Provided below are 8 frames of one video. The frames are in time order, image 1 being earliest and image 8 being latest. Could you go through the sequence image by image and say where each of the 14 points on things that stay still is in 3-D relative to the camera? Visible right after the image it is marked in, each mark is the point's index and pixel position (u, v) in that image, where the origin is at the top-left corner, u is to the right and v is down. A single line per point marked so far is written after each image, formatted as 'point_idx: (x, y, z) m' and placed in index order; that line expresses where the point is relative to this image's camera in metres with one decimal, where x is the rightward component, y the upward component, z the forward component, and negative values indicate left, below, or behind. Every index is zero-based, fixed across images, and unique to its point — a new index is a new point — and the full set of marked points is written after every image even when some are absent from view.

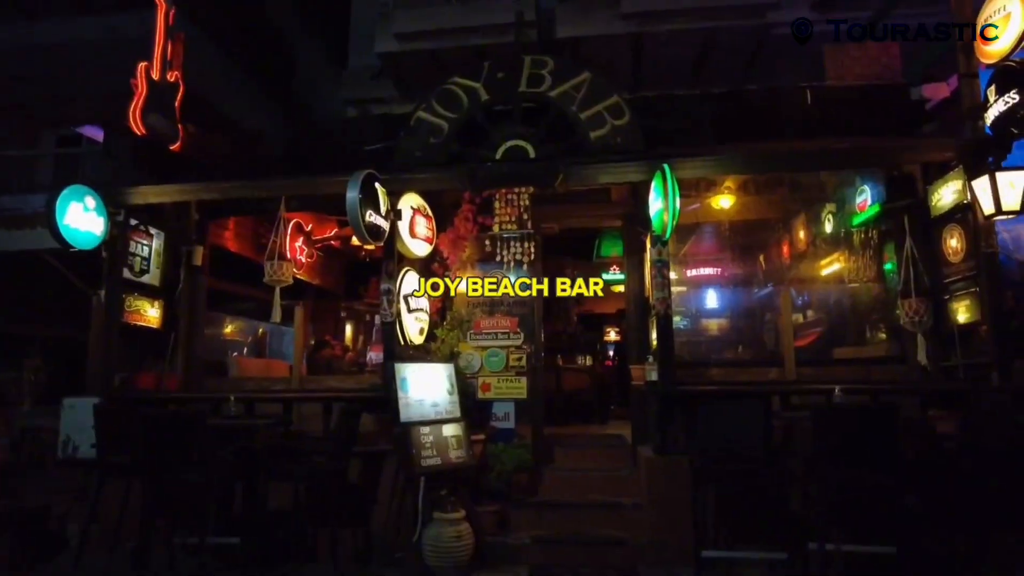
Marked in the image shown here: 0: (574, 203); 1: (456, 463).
0: (+0.8, +1.0, +7.7) m
1: (-0.6, -1.7, +6.2) m
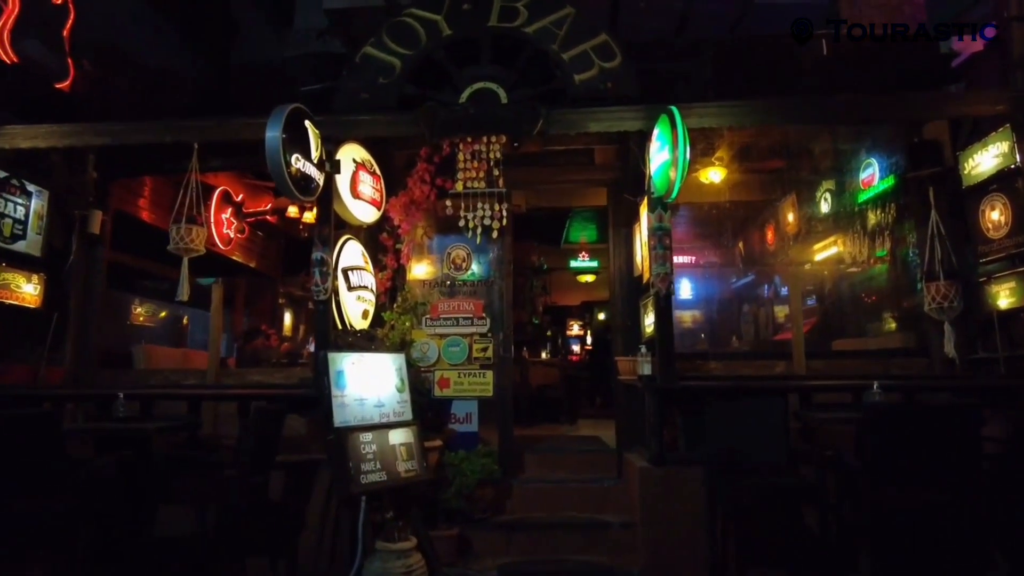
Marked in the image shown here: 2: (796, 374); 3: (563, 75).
0: (+0.4, +1.2, +6.5) m
1: (-0.8, -1.5, +5.0) m
2: (+2.7, -0.8, +6.2) m
3: (+0.5, +1.9, +5.7) m
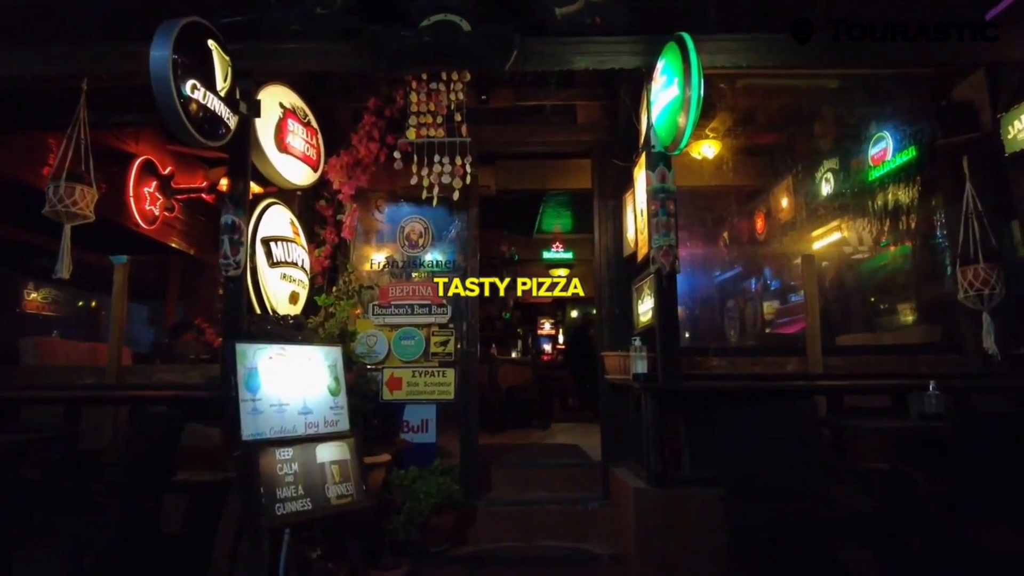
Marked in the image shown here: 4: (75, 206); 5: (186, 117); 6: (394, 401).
0: (+0.1, +1.4, +5.5) m
1: (-1.1, -1.3, +3.9) m
2: (+2.5, -0.7, +5.3) m
3: (+0.2, +2.1, +4.7) m
4: (-3.2, +0.6, +4.7) m
5: (-1.8, +1.0, +3.6) m
6: (-0.9, -0.9, +5.2) m
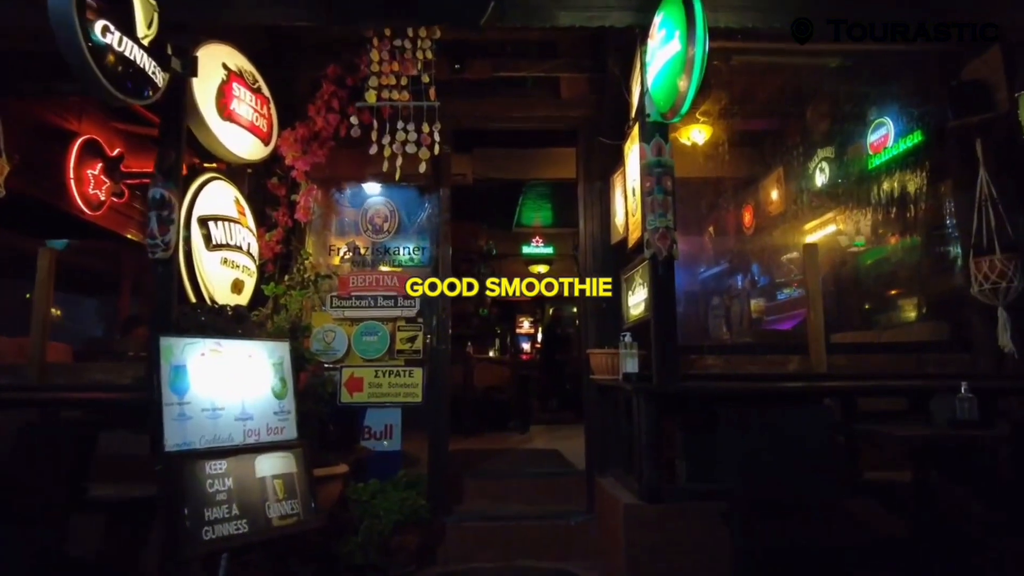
0: (0.0, +1.5, +5.0) m
1: (-1.2, -1.2, +3.3) m
2: (+2.3, -0.6, +4.8) m
3: (+0.1, +2.1, +4.2) m
4: (-3.3, +0.7, +4.0) m
5: (-1.9, +1.0, +3.0) m
6: (-1.1, -0.8, +4.6) m
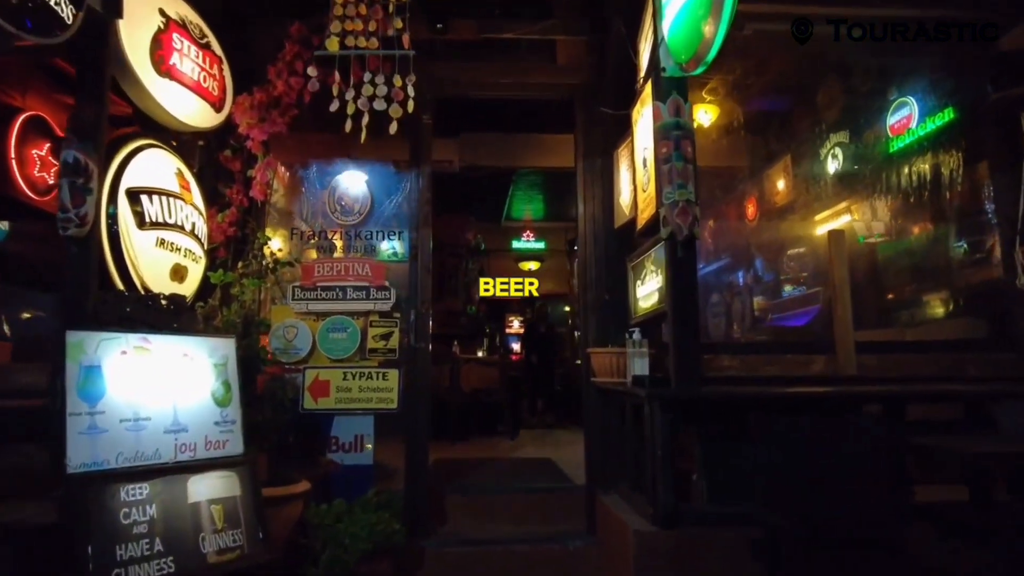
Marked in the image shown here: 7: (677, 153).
0: (-0.1, +1.5, +4.4) m
1: (-1.3, -1.2, +2.7) m
2: (+2.2, -0.6, +4.3) m
3: (0.0, +2.2, +3.6) m
4: (-3.4, +0.8, +3.4) m
5: (-2.0, +1.1, +2.4) m
6: (-1.2, -0.8, +4.0) m
7: (+0.8, +0.6, +3.0) m
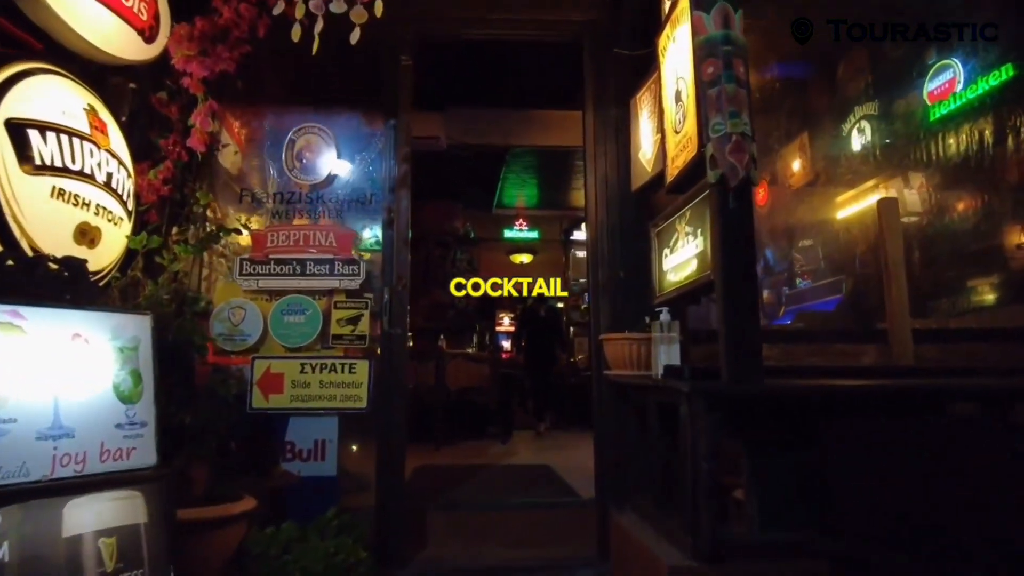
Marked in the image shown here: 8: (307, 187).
0: (-0.1, +1.7, +3.7) m
1: (-1.3, -1.0, +2.0) m
2: (+2.2, -0.4, +3.6) m
3: (0.0, +2.3, +2.9) m
4: (-3.4, +0.9, +2.6) m
5: (-2.0, +1.3, +1.7) m
6: (-1.2, -0.6, +3.3) m
7: (+0.8, +0.8, +2.3) m
8: (-1.1, +0.5, +3.5) m
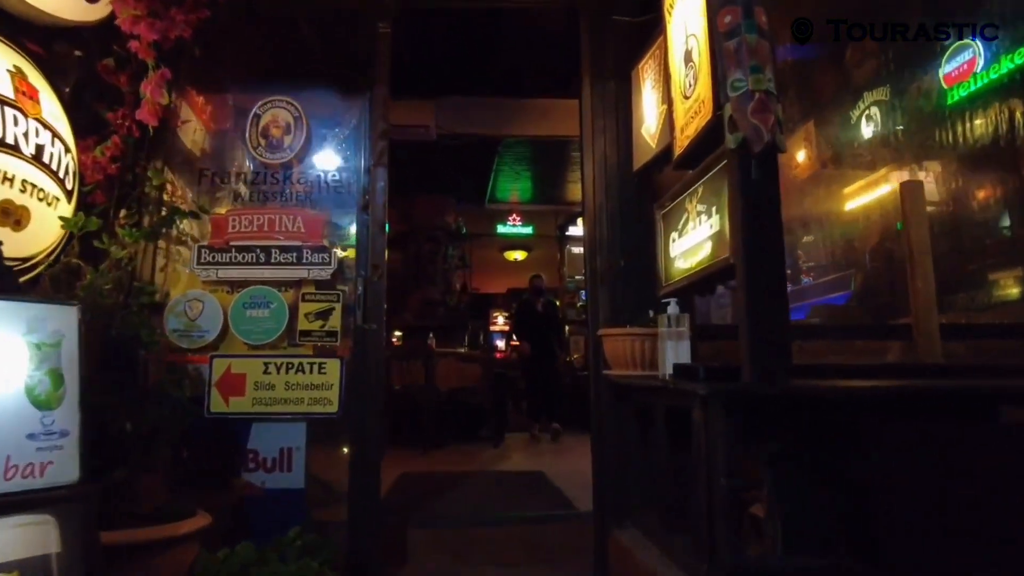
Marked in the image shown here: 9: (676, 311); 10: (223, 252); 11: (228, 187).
0: (-0.2, +1.7, +3.3) m
1: (-1.3, -1.0, +1.6) m
2: (+2.1, -0.4, +3.3) m
3: (0.0, +2.4, +2.6) m
4: (-3.5, +0.9, +2.3) m
5: (-2.0, +1.3, +1.3) m
6: (-1.3, -0.6, +2.9) m
7: (+0.7, +0.8, +1.9) m
8: (-1.2, +0.6, +3.2) m
9: (+0.6, -0.1, +2.5) m
10: (-1.4, +0.2, +3.1) m
11: (-1.4, +0.5, +3.2) m
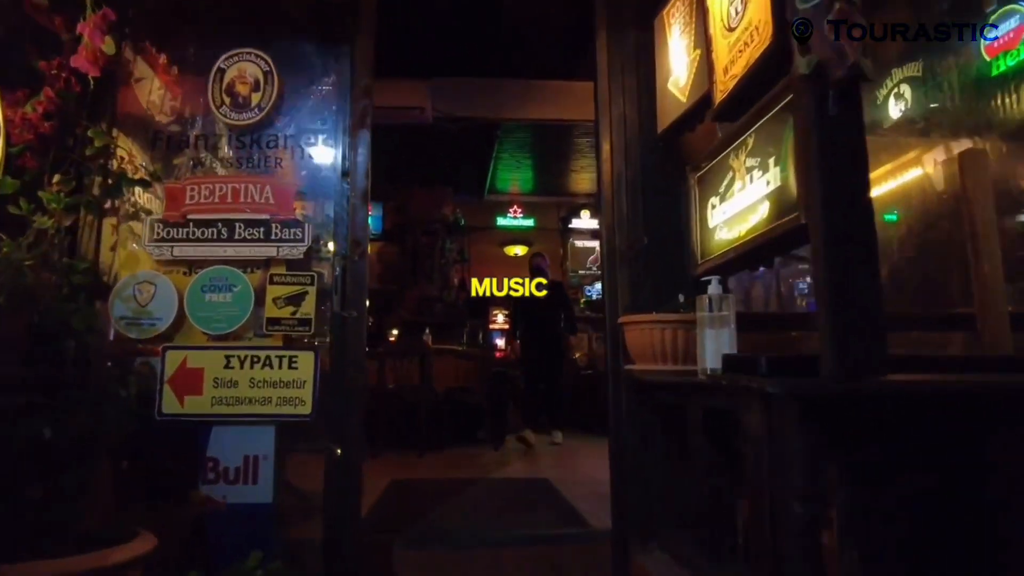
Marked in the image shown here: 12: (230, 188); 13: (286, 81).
0: (-0.2, +1.8, +2.9) m
1: (-1.3, -0.9, +1.2) m
2: (+2.1, -0.3, +2.8) m
3: (0.0, +2.4, +2.1) m
4: (-3.4, +1.0, +1.8) m
5: (-2.0, +1.4, +0.9) m
6: (-1.3, -0.5, +2.5) m
7: (+0.7, +0.9, +1.5) m
8: (-1.2, +0.7, +2.8) m
9: (+0.6, 0.0, +2.0) m
10: (-1.3, +0.3, +2.6) m
11: (-1.4, +0.6, +2.7) m
12: (-1.2, +0.4, +2.7) m
13: (-1.0, +0.9, +2.8) m
